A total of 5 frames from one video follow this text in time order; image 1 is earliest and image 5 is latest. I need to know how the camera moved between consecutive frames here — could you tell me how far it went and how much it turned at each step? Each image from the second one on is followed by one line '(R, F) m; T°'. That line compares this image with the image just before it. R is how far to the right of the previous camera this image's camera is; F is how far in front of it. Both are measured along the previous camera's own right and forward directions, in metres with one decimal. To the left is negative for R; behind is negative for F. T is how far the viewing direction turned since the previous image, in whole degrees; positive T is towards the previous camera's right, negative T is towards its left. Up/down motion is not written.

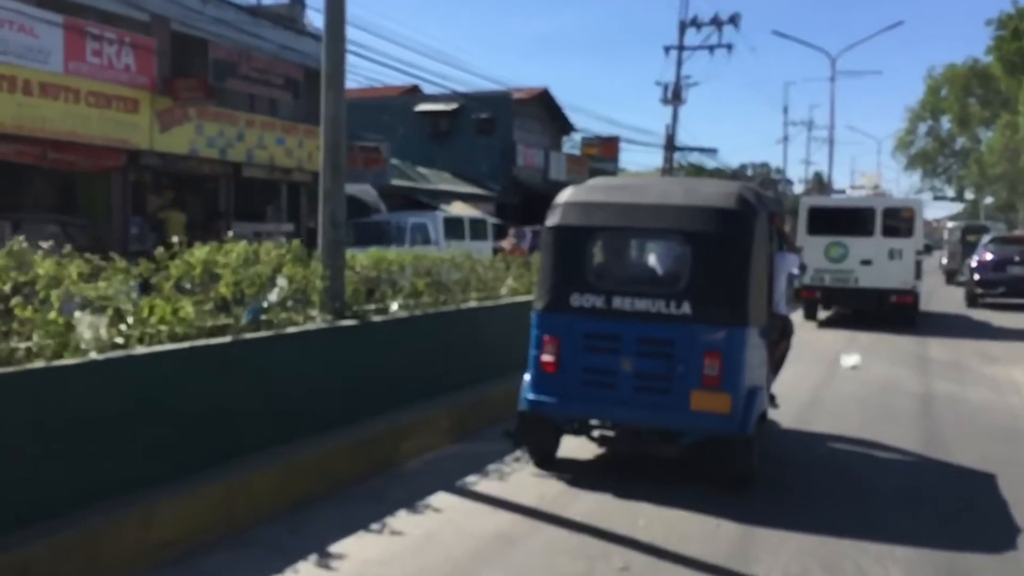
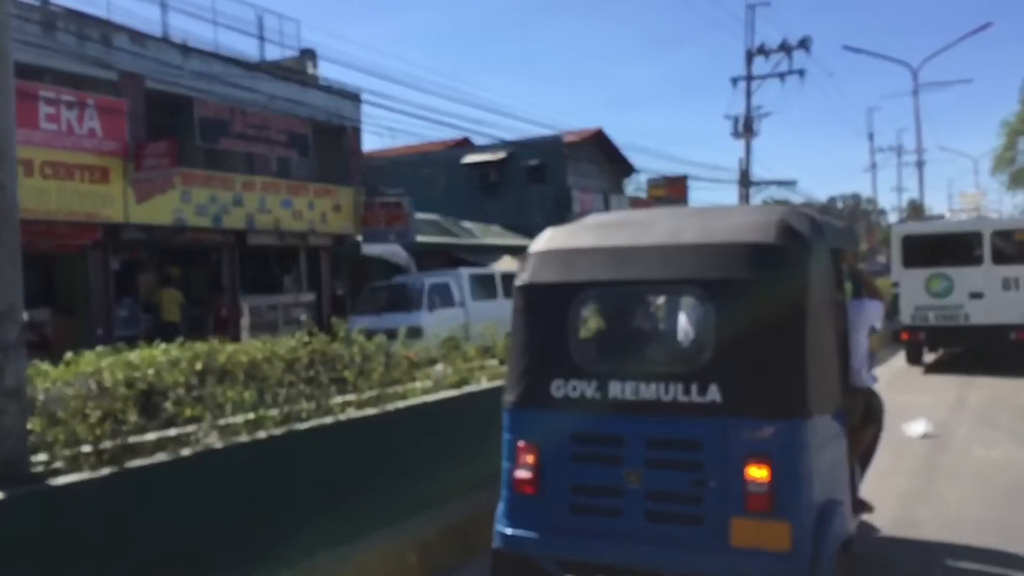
(+0.9, +2.5) m; -5°
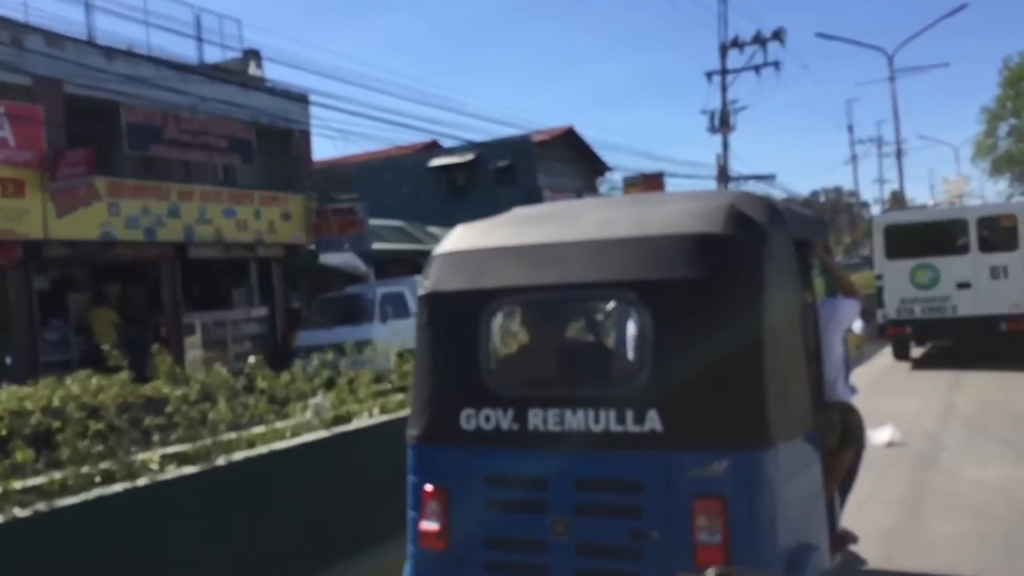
(+0.5, +1.0) m; +1°
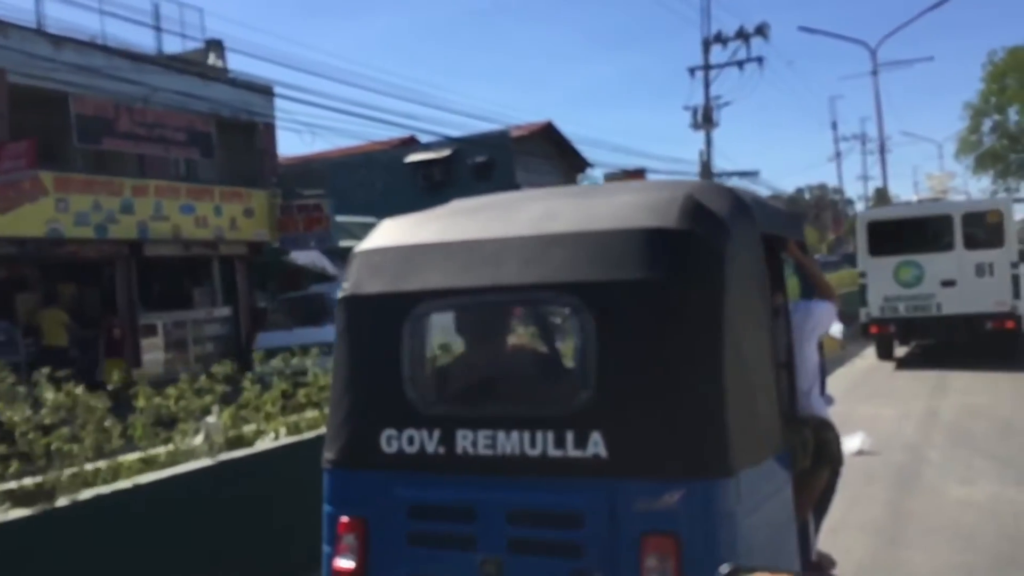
(+0.3, +0.6) m; +1°
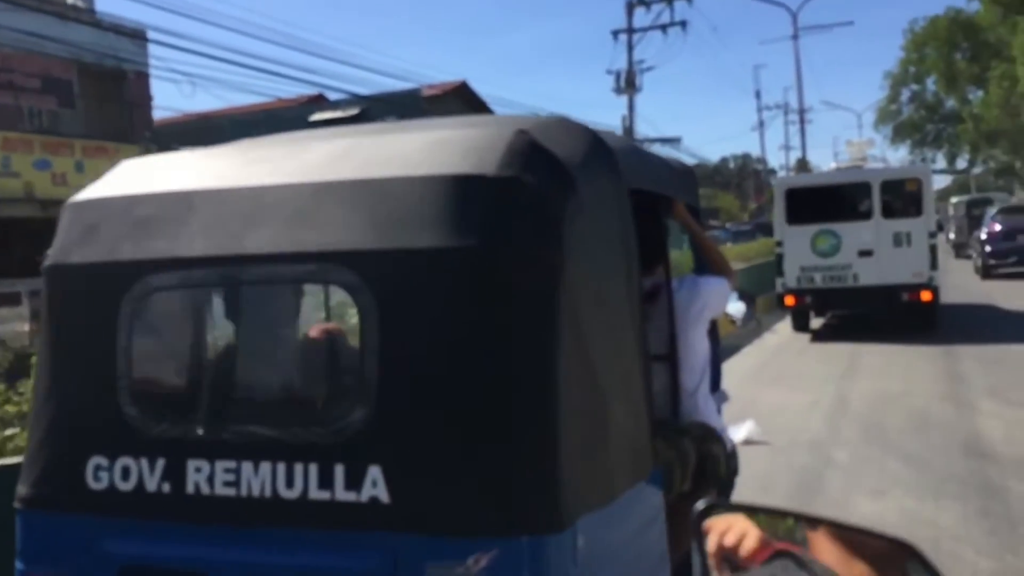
(+0.5, +1.1) m; +4°
